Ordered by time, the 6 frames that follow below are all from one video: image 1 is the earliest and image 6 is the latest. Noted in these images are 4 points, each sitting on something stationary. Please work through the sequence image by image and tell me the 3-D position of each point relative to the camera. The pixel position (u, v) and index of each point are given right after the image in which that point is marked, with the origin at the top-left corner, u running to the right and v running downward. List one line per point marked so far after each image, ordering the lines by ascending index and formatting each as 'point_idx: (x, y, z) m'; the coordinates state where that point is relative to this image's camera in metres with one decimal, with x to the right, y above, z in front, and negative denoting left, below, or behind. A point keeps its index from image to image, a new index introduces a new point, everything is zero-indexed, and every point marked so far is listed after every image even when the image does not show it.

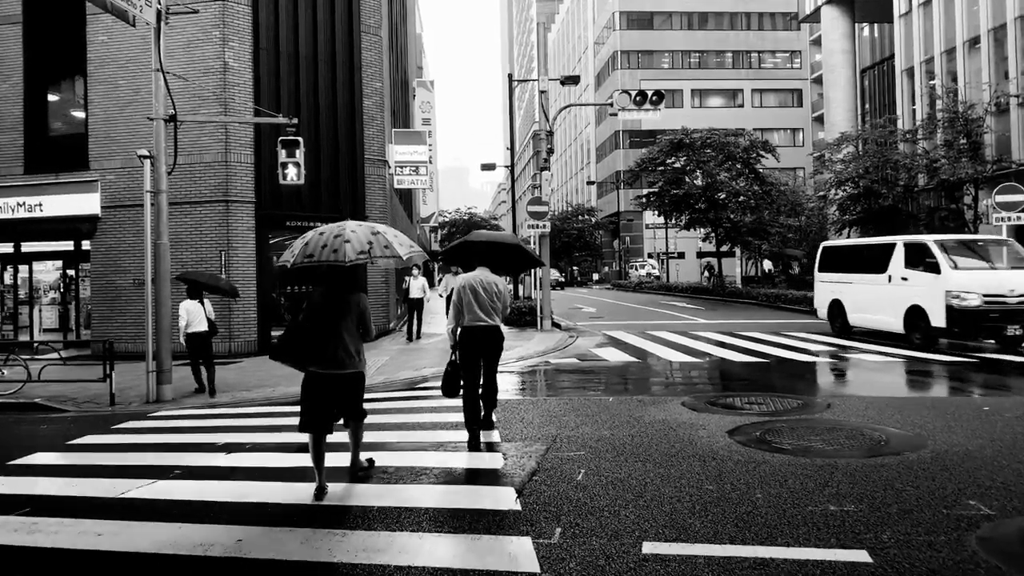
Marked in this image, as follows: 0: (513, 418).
0: (0.0, -1.5, +7.5) m
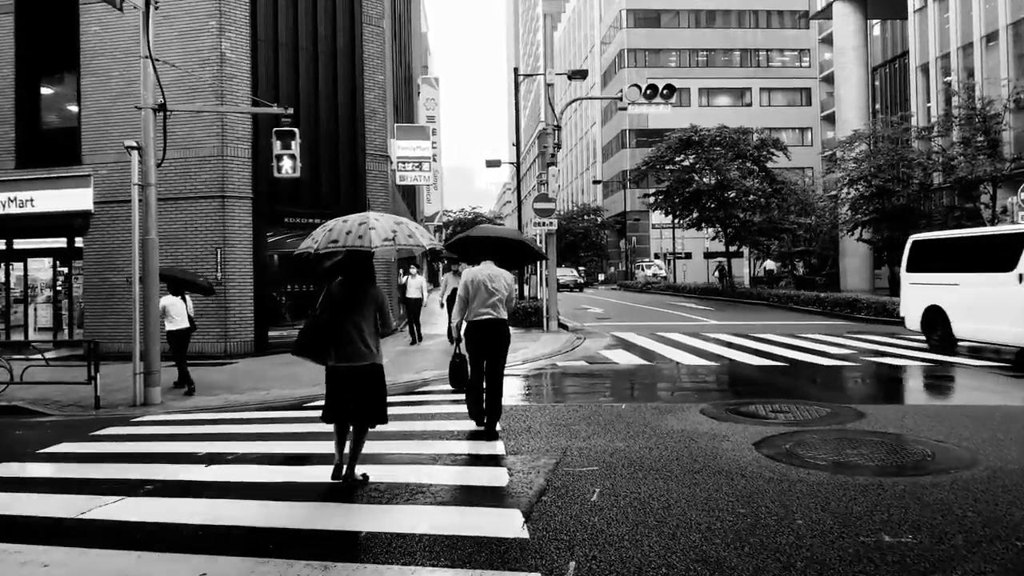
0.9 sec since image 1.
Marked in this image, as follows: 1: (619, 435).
0: (+0.1, -1.4, +7.0) m
1: (+1.0, -1.4, +6.5) m
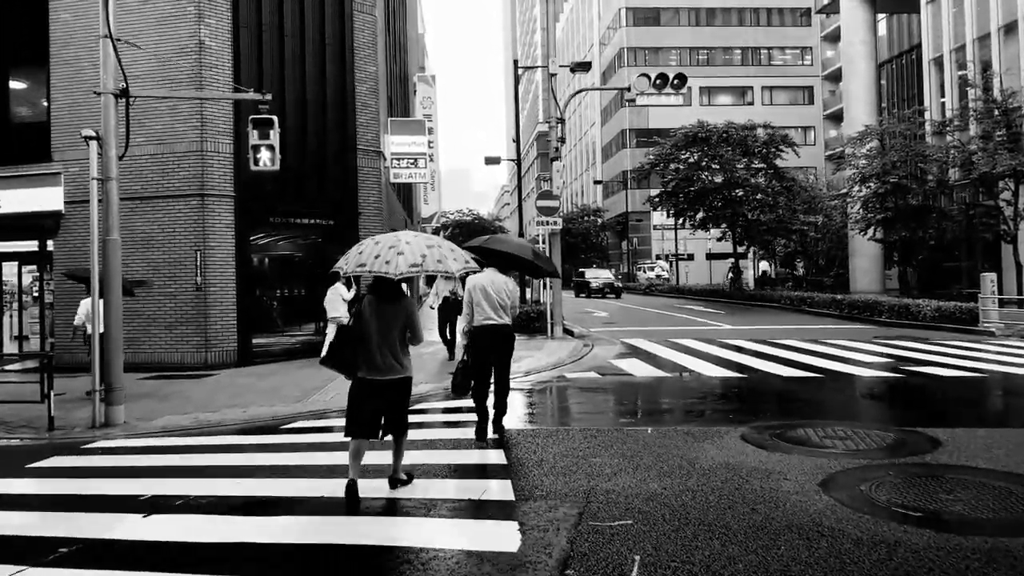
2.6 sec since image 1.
0: (+0.2, -1.5, +5.9) m
1: (+1.1, -1.4, +5.3) m
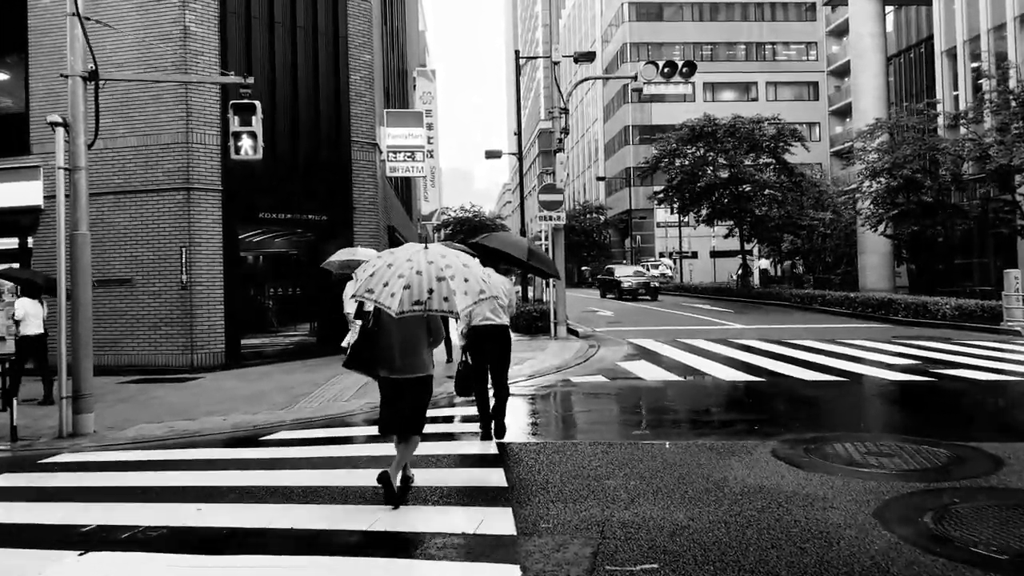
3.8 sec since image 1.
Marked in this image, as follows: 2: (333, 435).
0: (+0.2, -1.5, +5.1) m
1: (+1.1, -1.4, +4.6) m
2: (-2.0, -1.7, +7.7) m
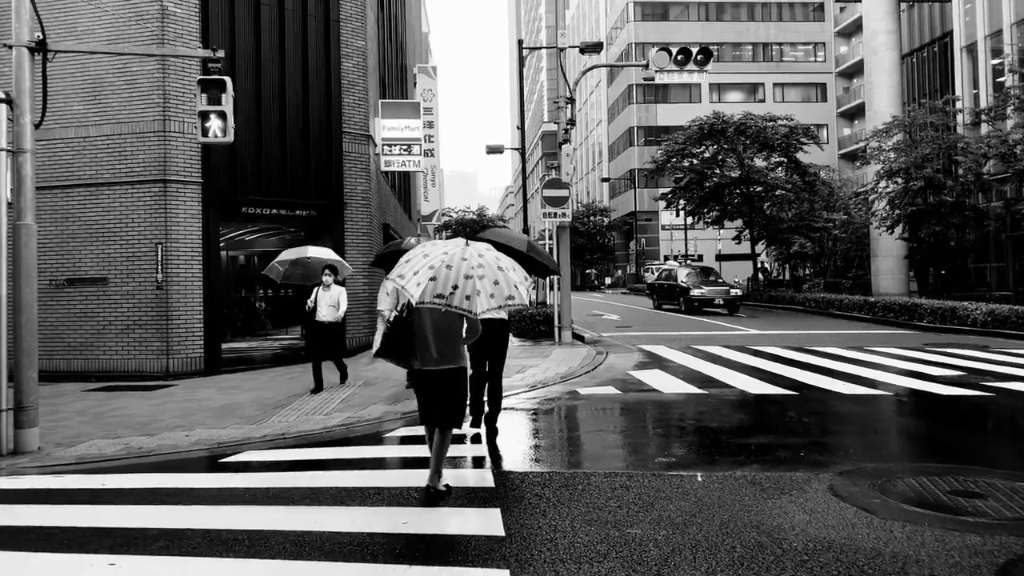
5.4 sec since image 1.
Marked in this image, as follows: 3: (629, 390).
0: (+0.2, -1.4, +4.1) m
1: (+1.1, -1.4, +3.6) m
2: (-2.0, -1.7, +6.7) m
3: (+1.7, -1.5, +9.9) m
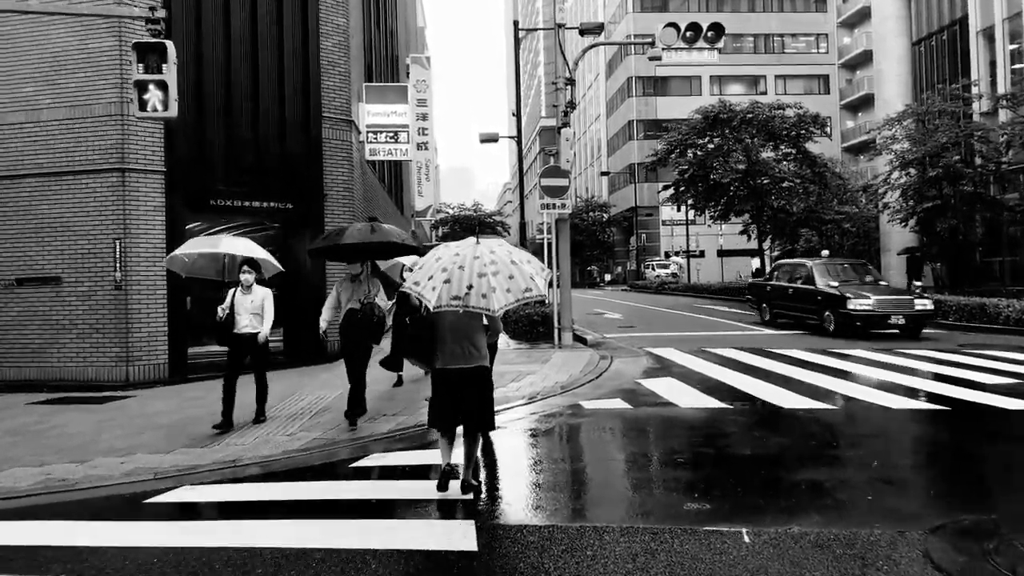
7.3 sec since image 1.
0: (+0.1, -1.5, +2.9) m
1: (+1.0, -1.4, +2.4) m
2: (-2.1, -1.7, +5.5) m
3: (+1.6, -1.4, +8.7) m
